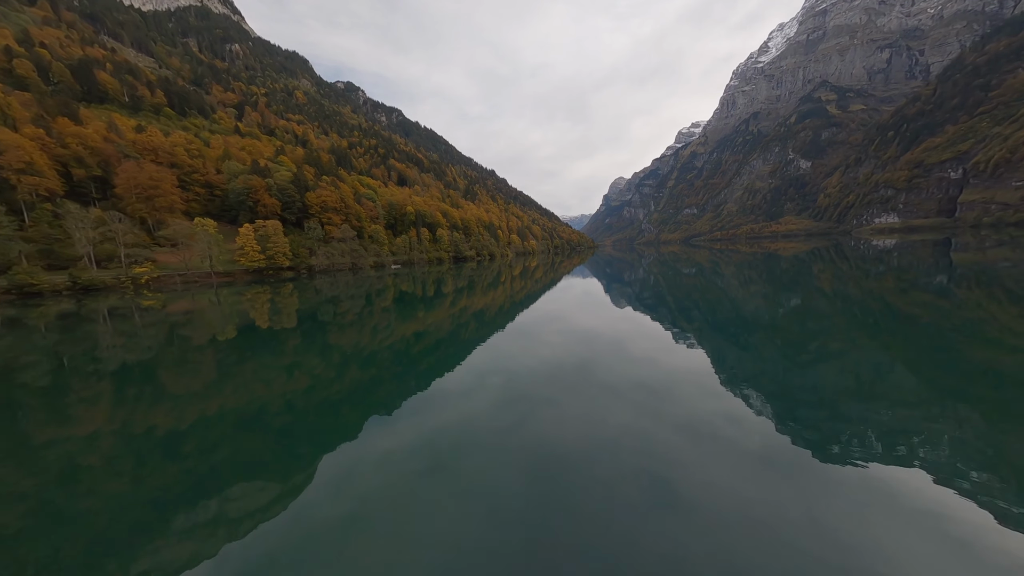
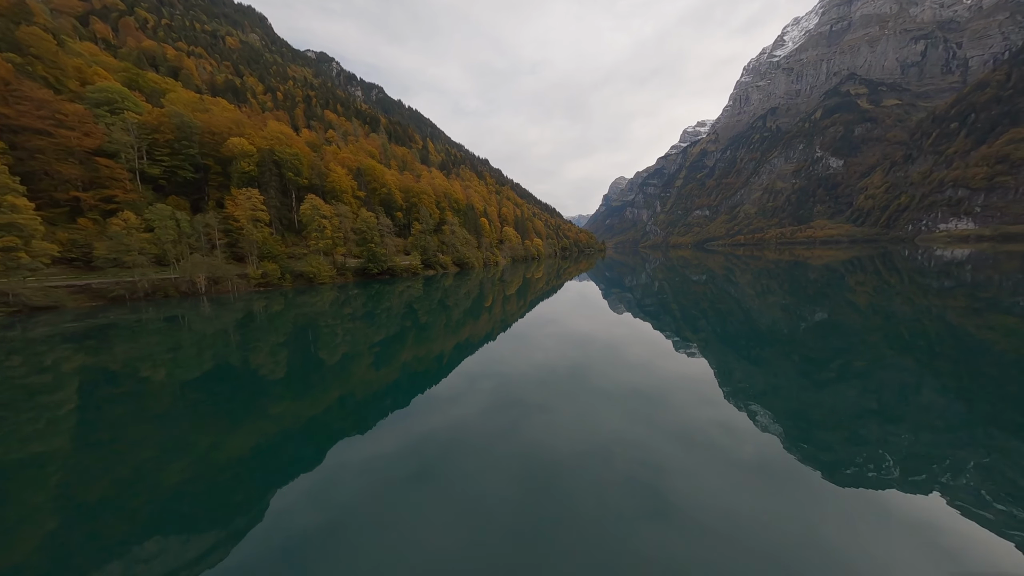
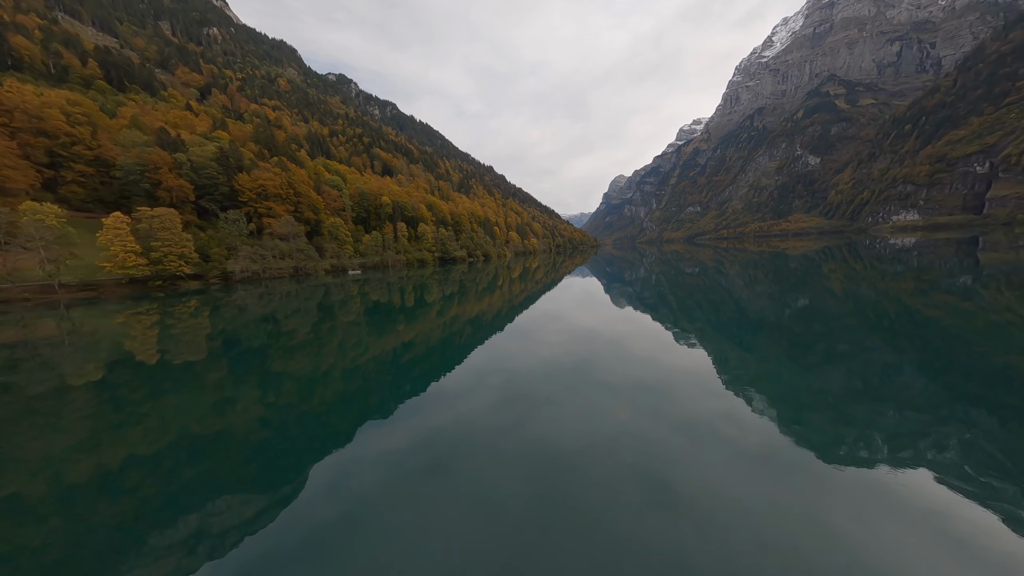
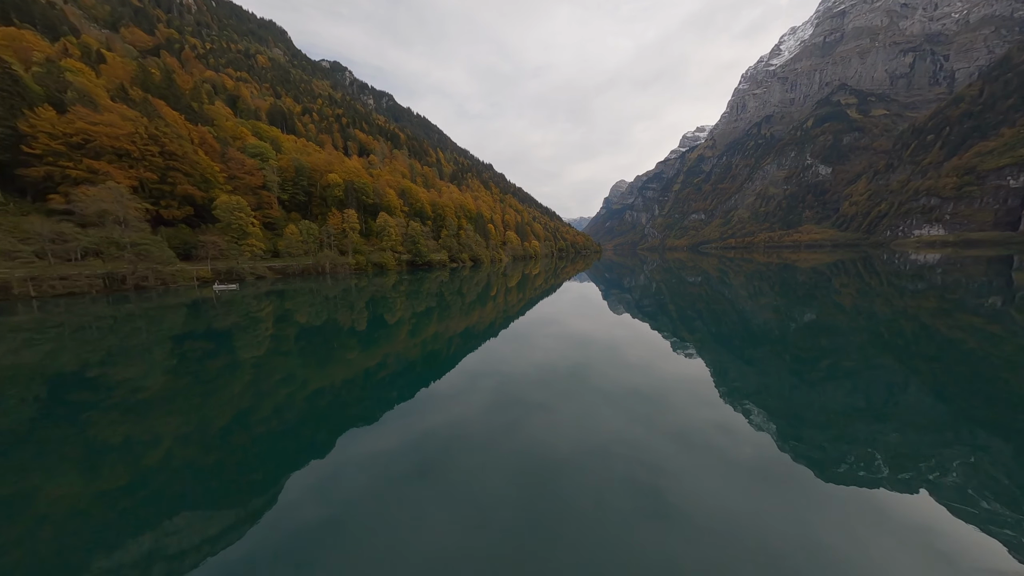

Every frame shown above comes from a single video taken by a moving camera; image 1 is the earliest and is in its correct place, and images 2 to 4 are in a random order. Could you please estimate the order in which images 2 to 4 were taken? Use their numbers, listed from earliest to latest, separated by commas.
3, 4, 2
